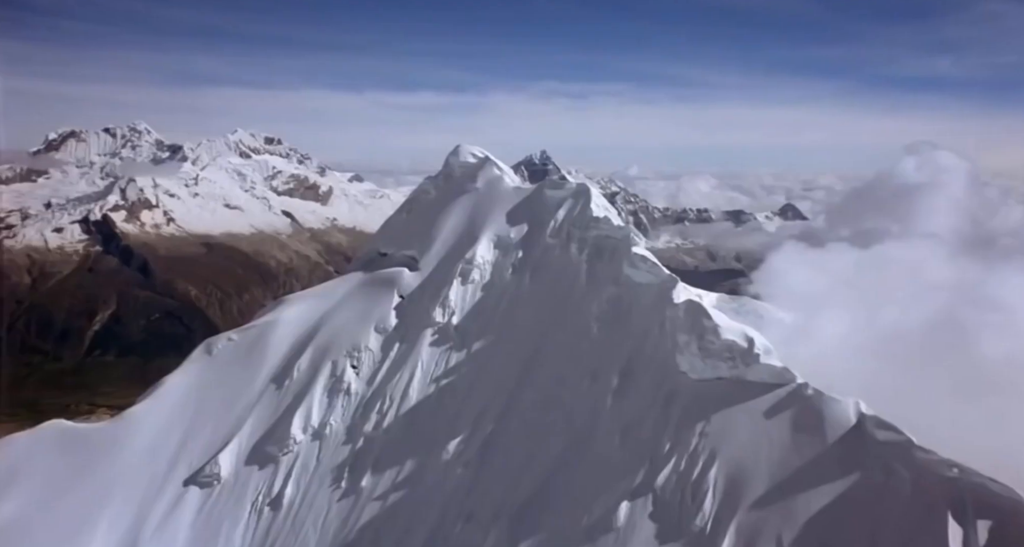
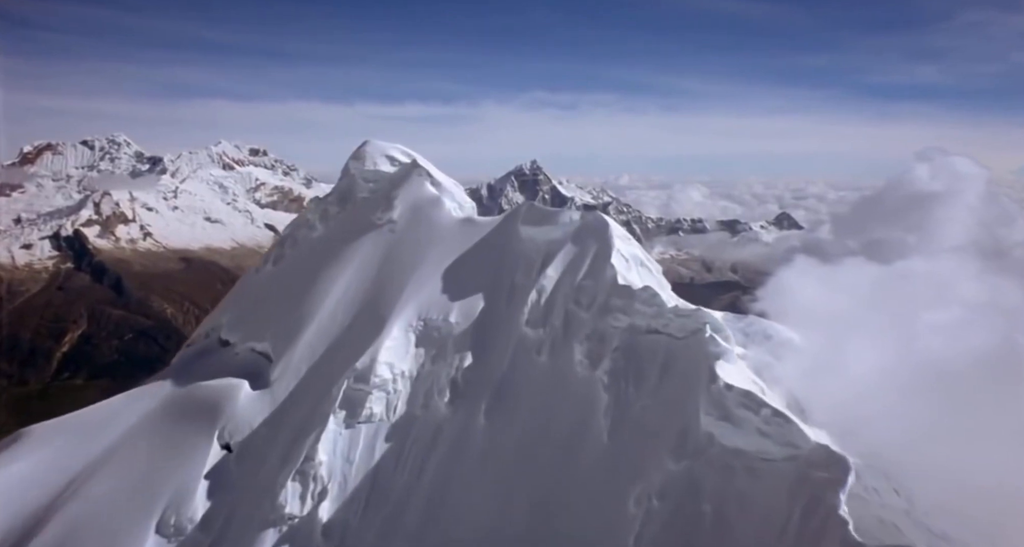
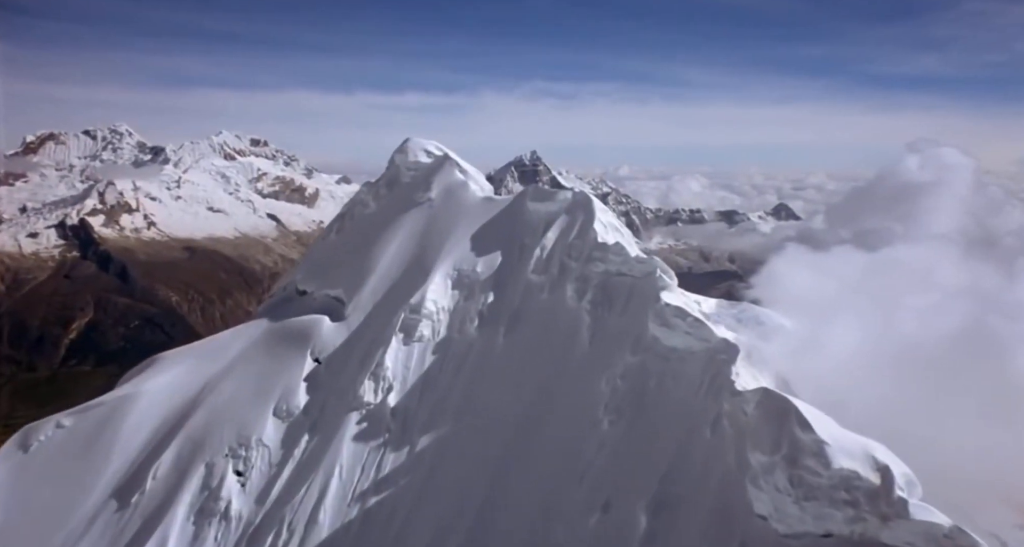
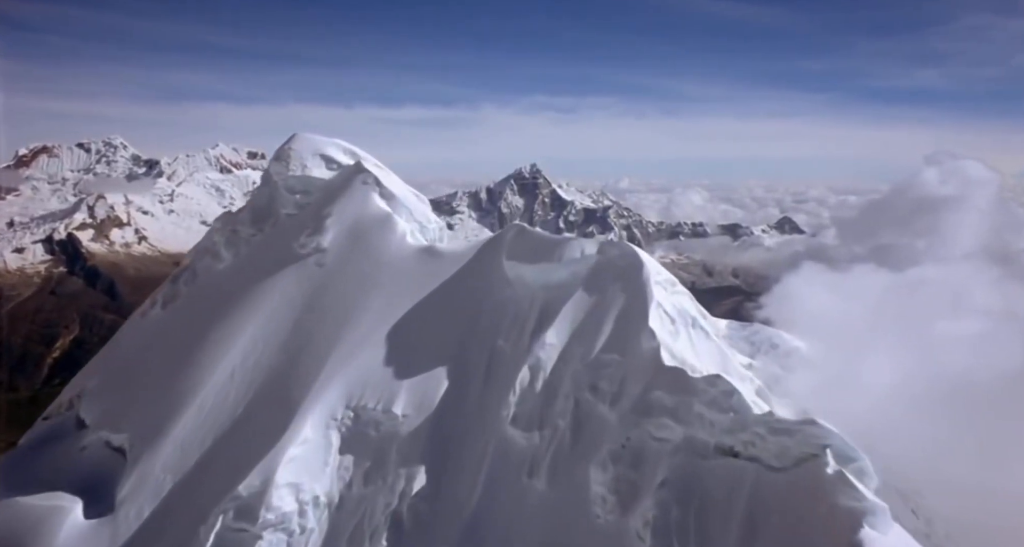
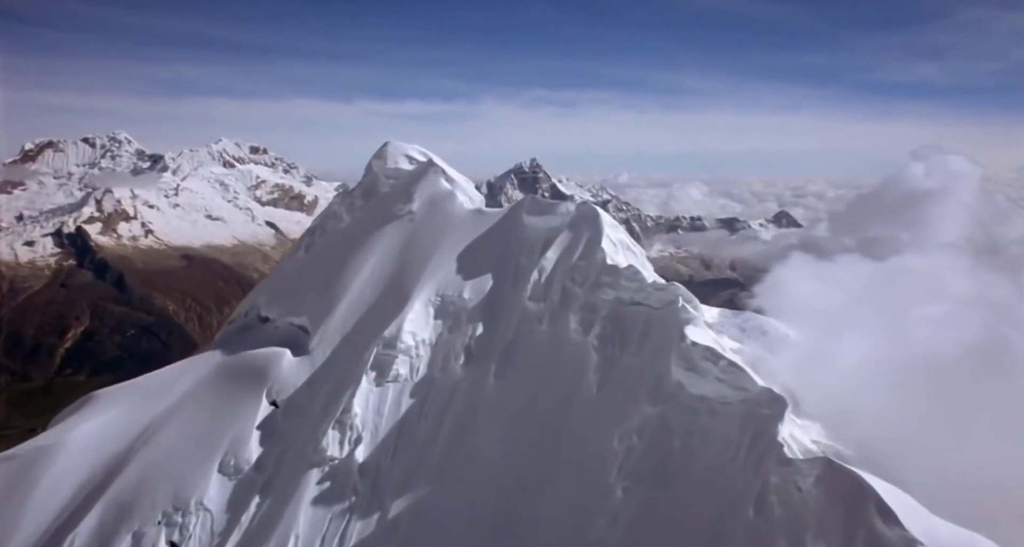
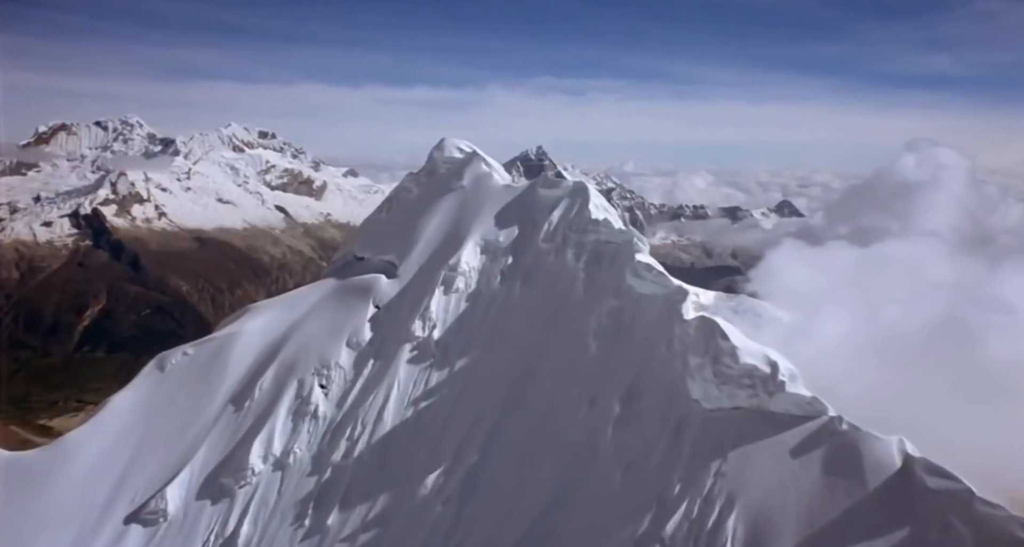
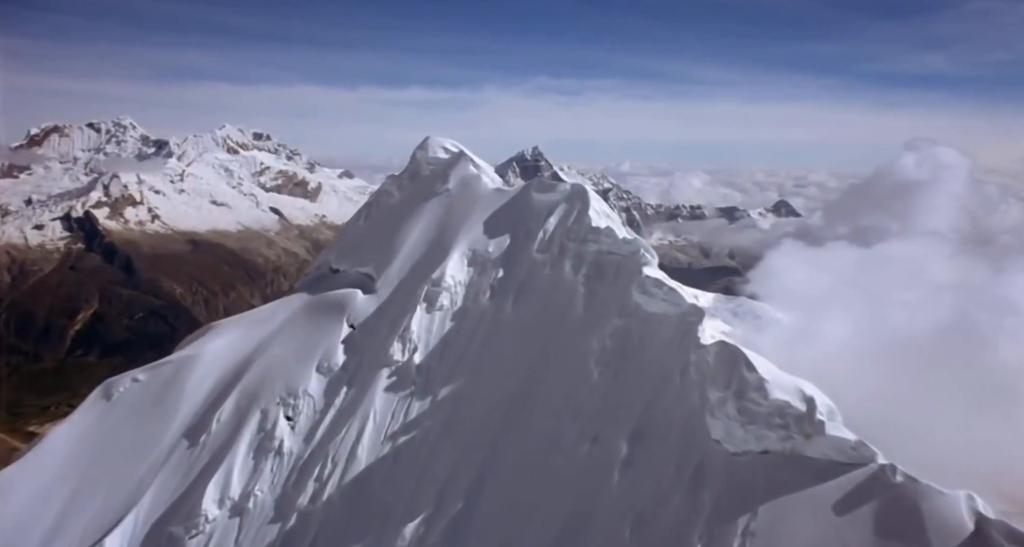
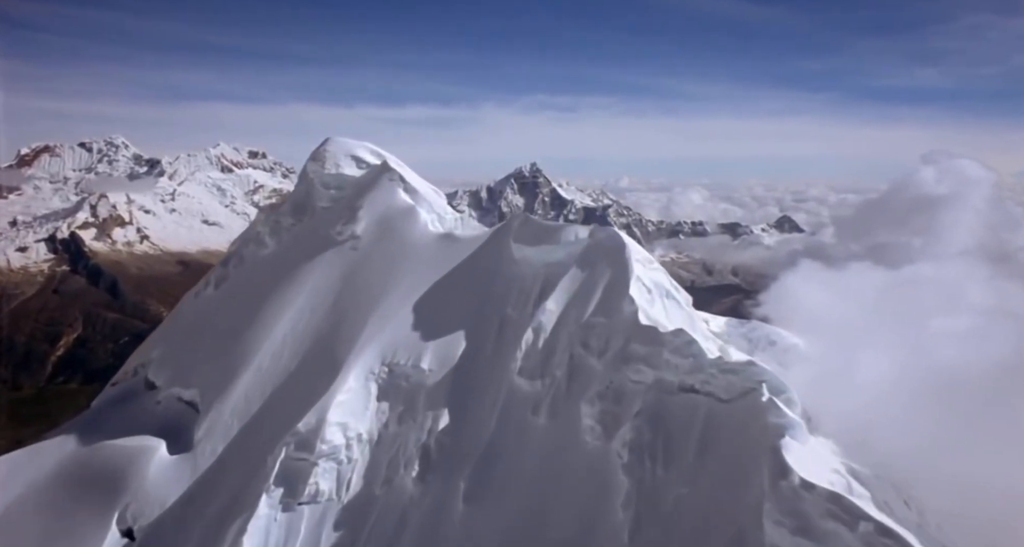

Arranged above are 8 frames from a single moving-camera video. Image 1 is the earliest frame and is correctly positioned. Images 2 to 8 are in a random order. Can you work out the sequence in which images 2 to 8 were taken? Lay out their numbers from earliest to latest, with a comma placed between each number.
6, 7, 3, 5, 2, 8, 4
